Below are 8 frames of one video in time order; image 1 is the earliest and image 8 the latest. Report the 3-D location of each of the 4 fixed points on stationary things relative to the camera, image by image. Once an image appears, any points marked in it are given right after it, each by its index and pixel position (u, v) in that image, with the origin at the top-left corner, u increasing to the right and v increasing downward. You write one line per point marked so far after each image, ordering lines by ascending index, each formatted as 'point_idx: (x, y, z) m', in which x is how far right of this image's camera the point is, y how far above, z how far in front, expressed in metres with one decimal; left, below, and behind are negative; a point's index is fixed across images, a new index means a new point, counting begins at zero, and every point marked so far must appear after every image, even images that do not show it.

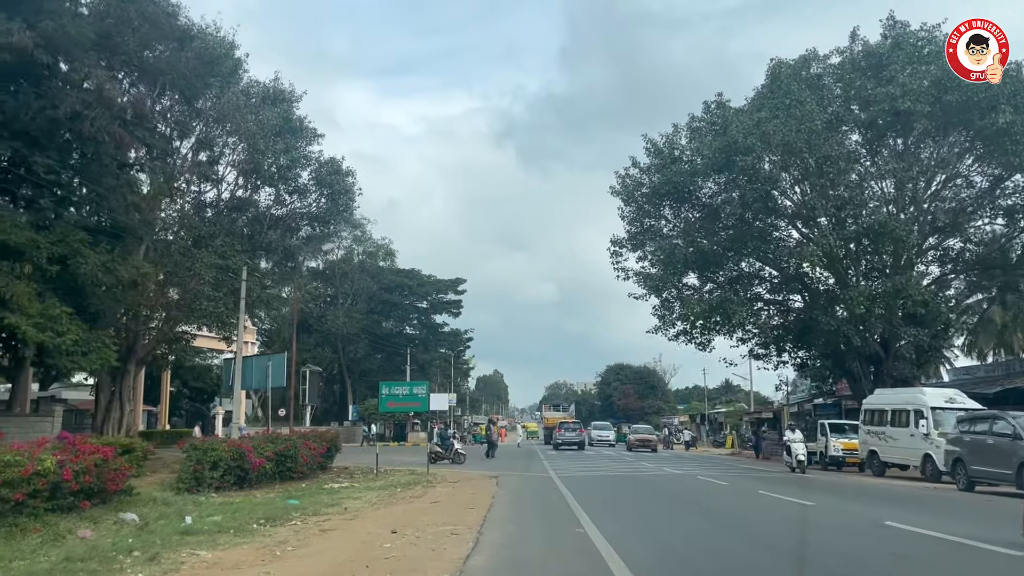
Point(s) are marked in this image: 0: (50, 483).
0: (-5.9, -2.5, +10.7) m
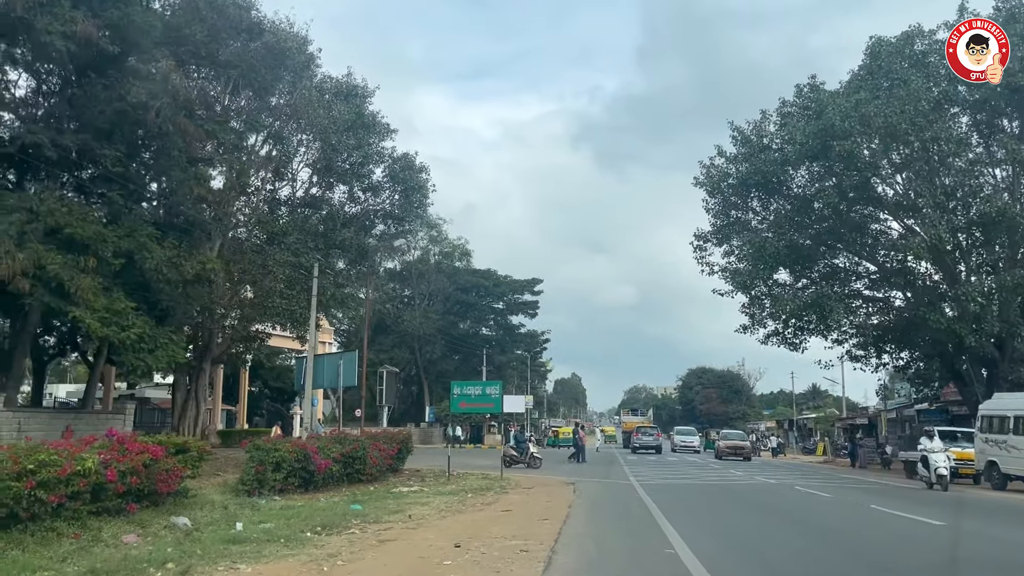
0: (-5.0, -2.3, +9.9) m
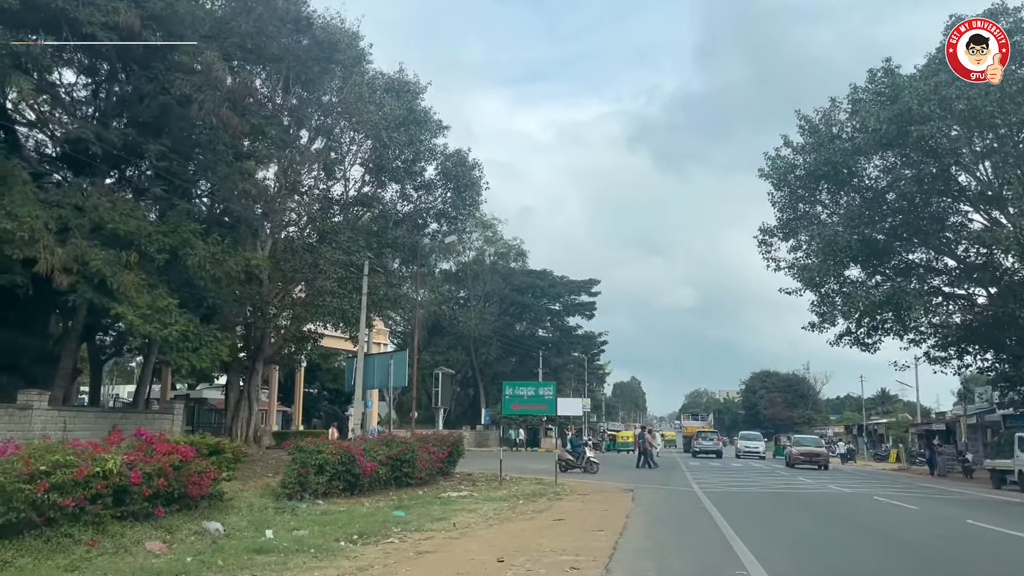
0: (-4.4, -2.2, +9.3) m
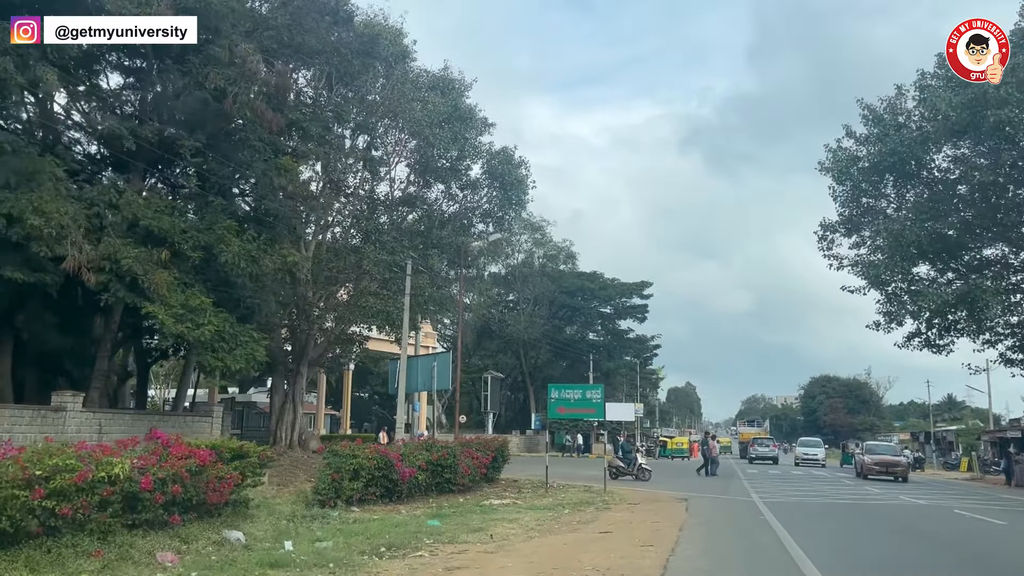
0: (-4.0, -2.1, +8.7) m
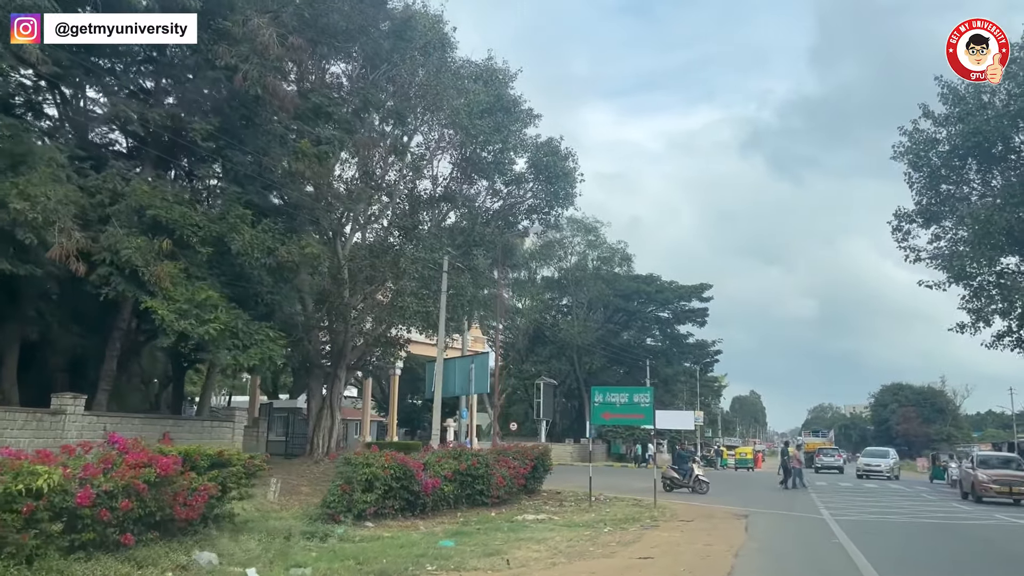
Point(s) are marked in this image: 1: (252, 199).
0: (-4.0, -1.9, +7.2) m
1: (-5.4, +1.8, +17.6) m
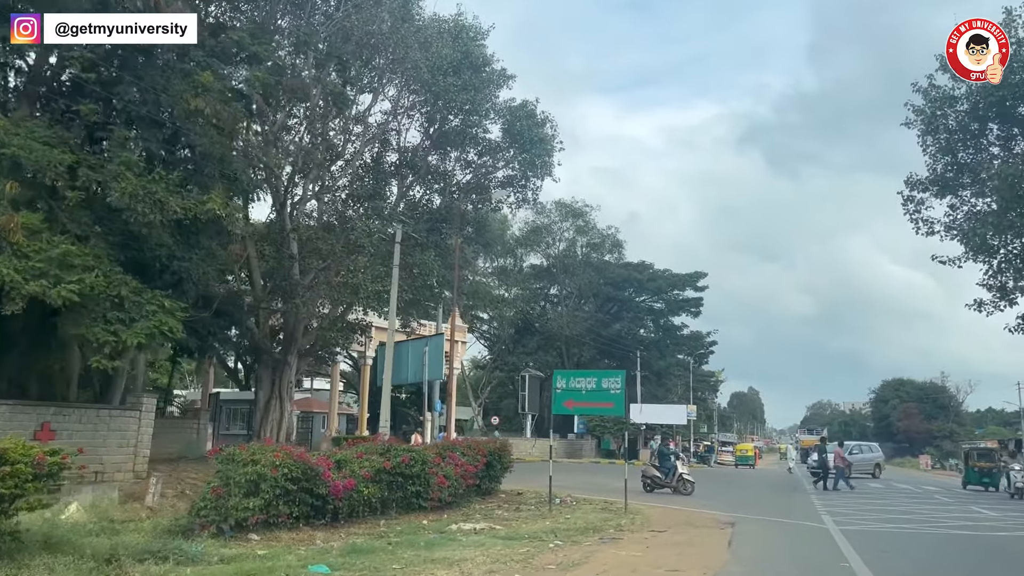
0: (-4.9, -1.3, +4.5) m
1: (-6.4, +2.5, +14.8) m
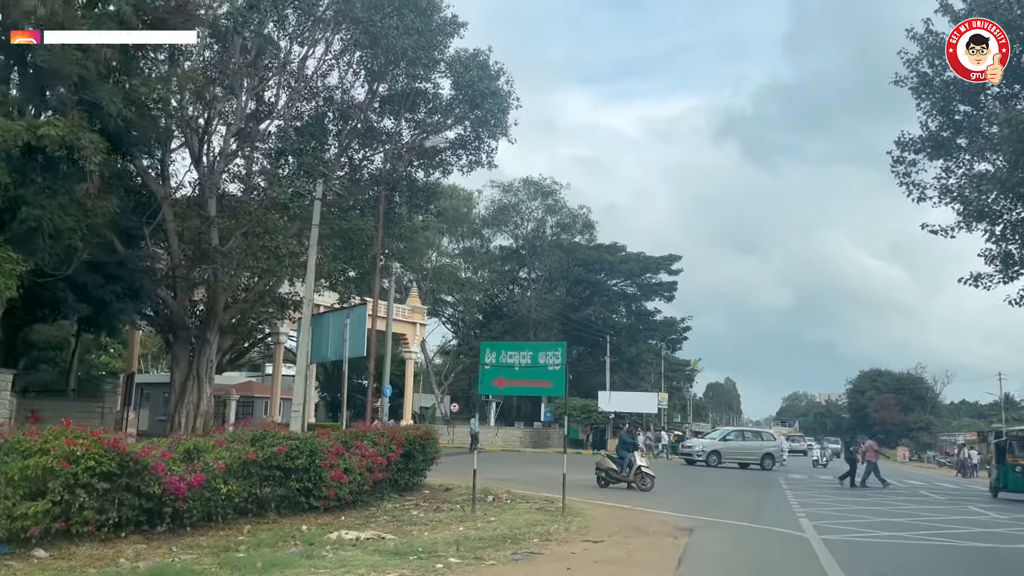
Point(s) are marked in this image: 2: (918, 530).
0: (-5.9, -0.7, +1.7) m
1: (-7.6, +3.2, +11.9) m
2: (+6.3, -3.8, +13.1) m
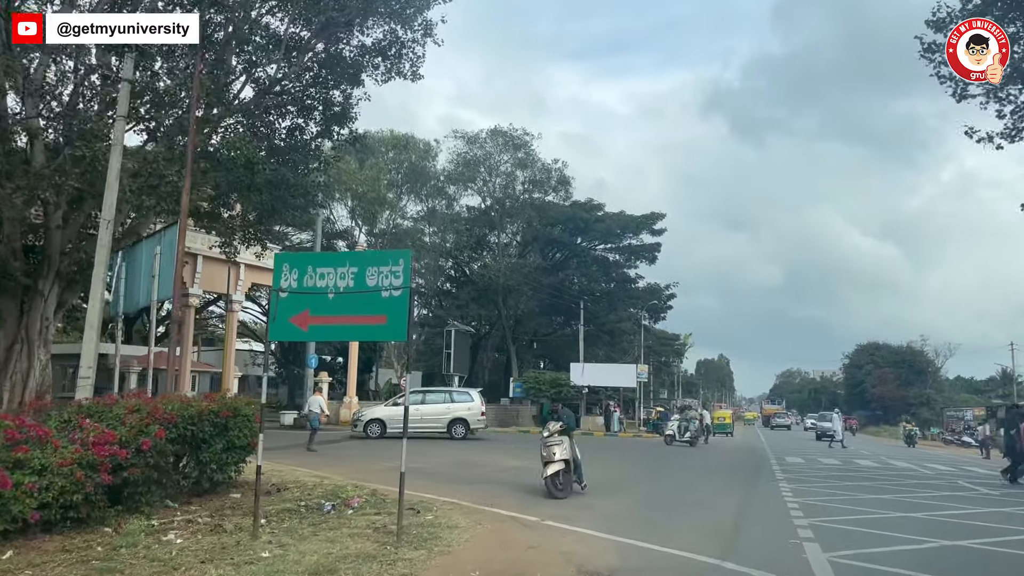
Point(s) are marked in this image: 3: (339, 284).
0: (-7.5, +0.2, -3.5) m
1: (-9.3, +4.3, +6.6) m
2: (+4.7, -2.6, +8.1) m
3: (-1.5, 0.0, +7.7) m
